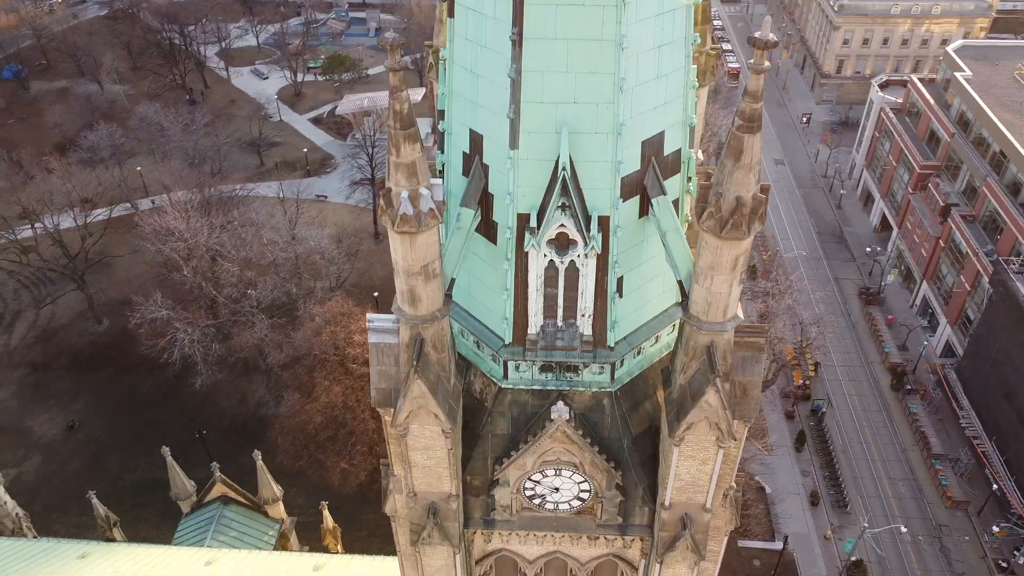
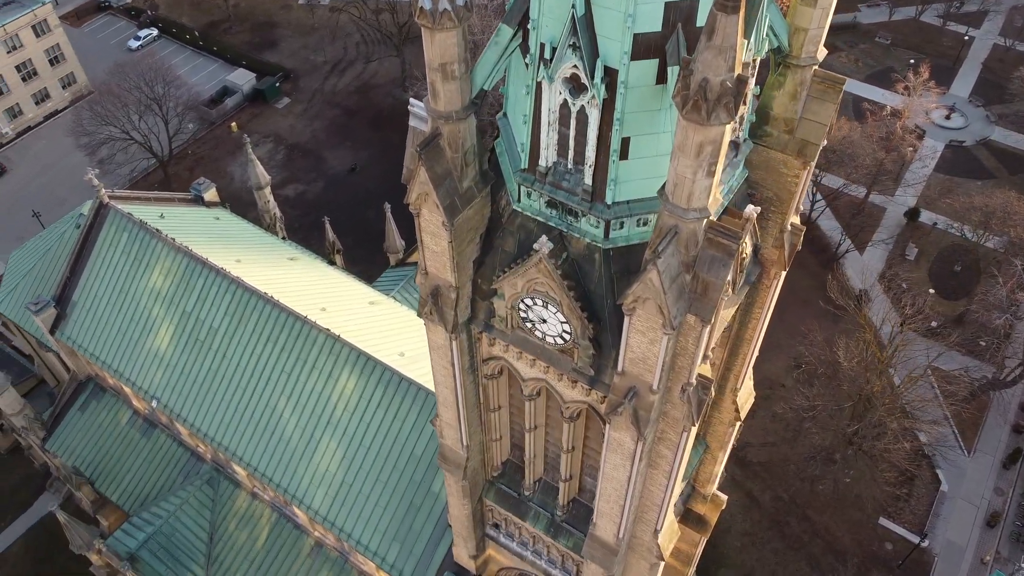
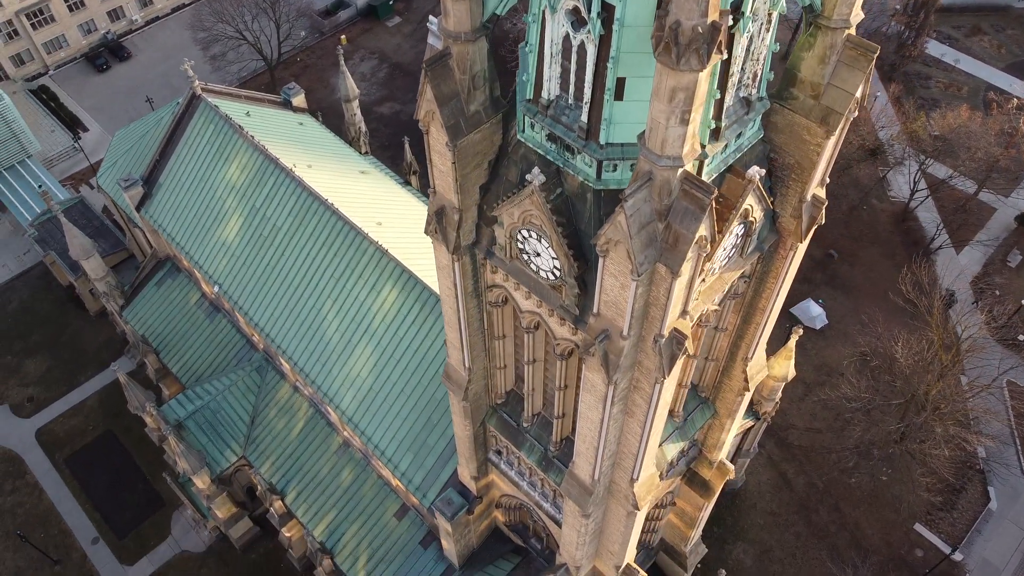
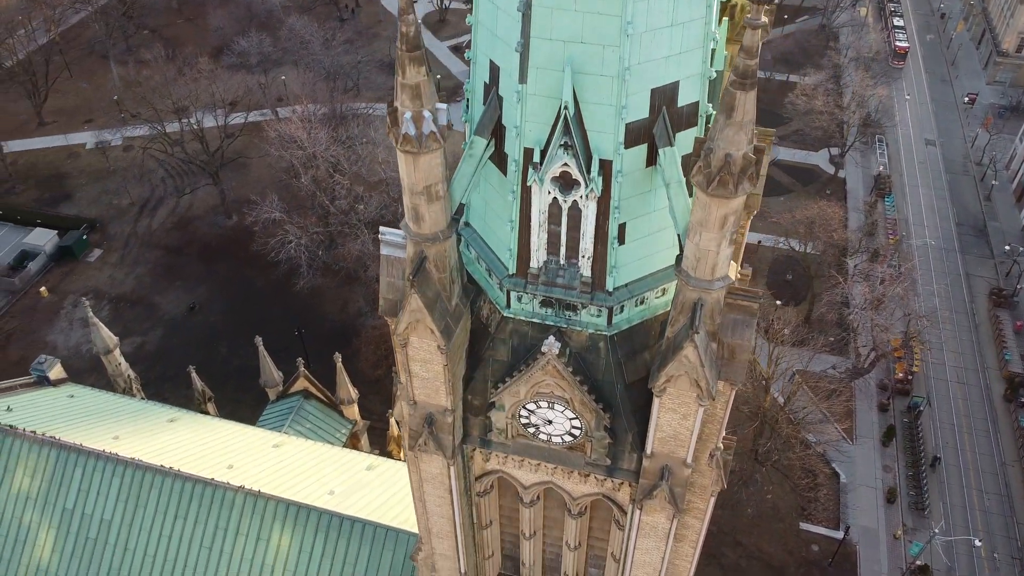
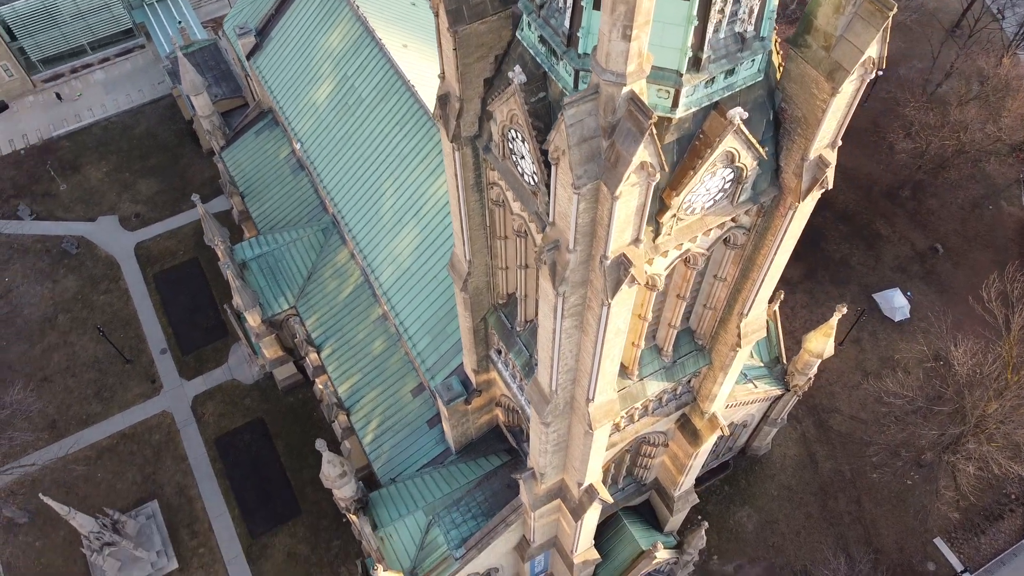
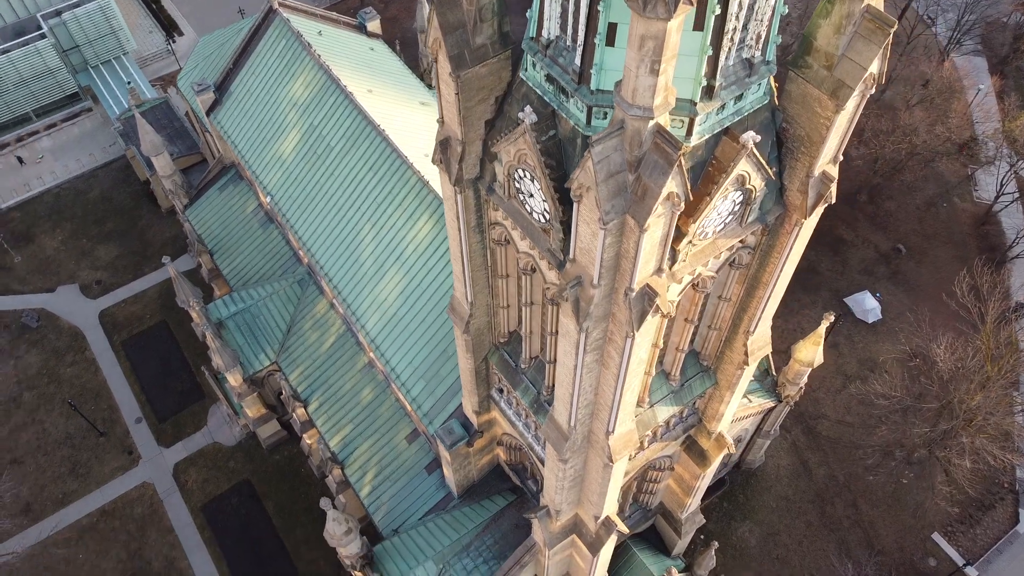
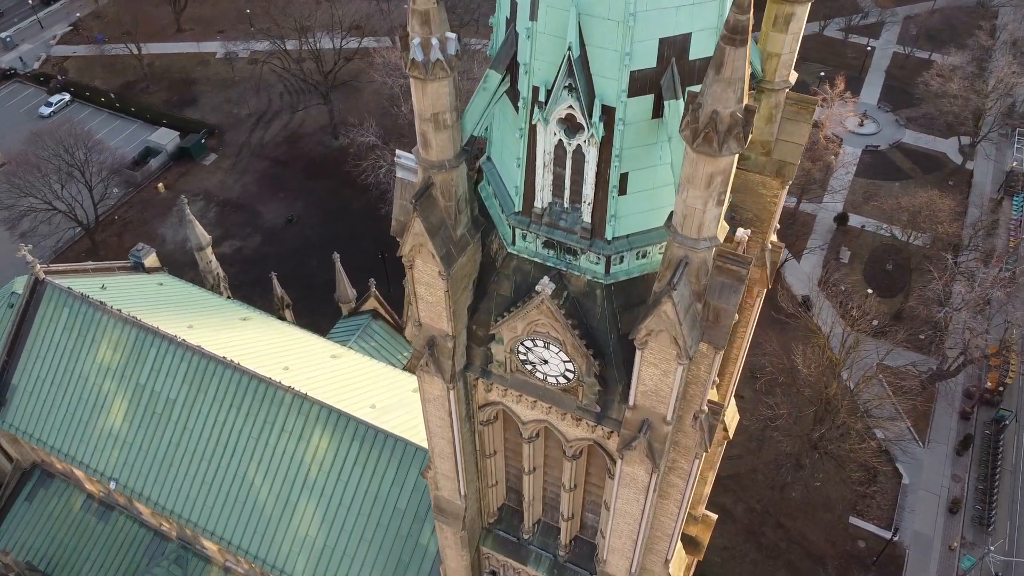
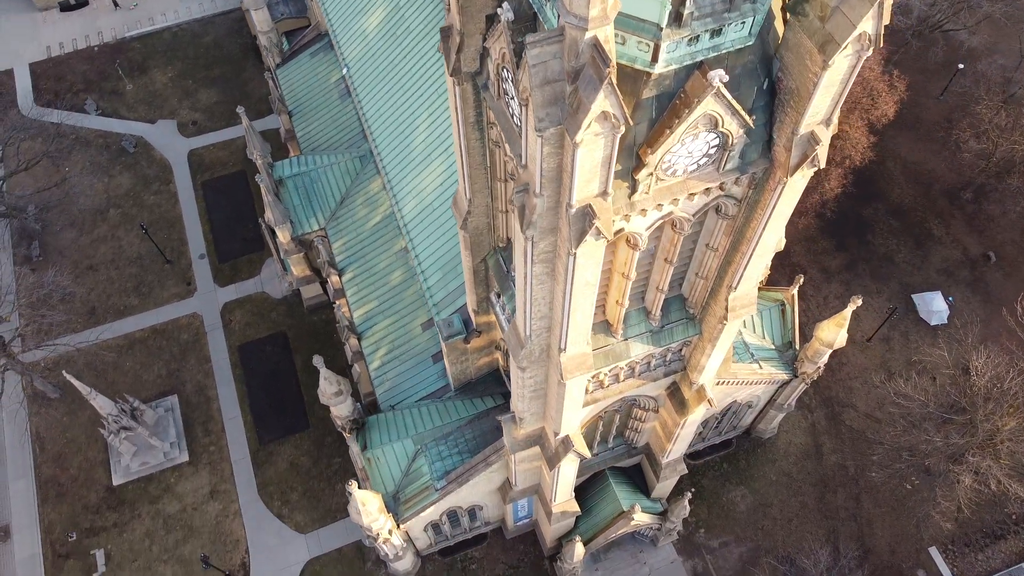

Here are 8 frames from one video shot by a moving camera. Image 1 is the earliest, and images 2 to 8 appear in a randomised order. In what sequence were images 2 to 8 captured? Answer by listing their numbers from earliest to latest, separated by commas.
4, 7, 2, 3, 6, 5, 8
